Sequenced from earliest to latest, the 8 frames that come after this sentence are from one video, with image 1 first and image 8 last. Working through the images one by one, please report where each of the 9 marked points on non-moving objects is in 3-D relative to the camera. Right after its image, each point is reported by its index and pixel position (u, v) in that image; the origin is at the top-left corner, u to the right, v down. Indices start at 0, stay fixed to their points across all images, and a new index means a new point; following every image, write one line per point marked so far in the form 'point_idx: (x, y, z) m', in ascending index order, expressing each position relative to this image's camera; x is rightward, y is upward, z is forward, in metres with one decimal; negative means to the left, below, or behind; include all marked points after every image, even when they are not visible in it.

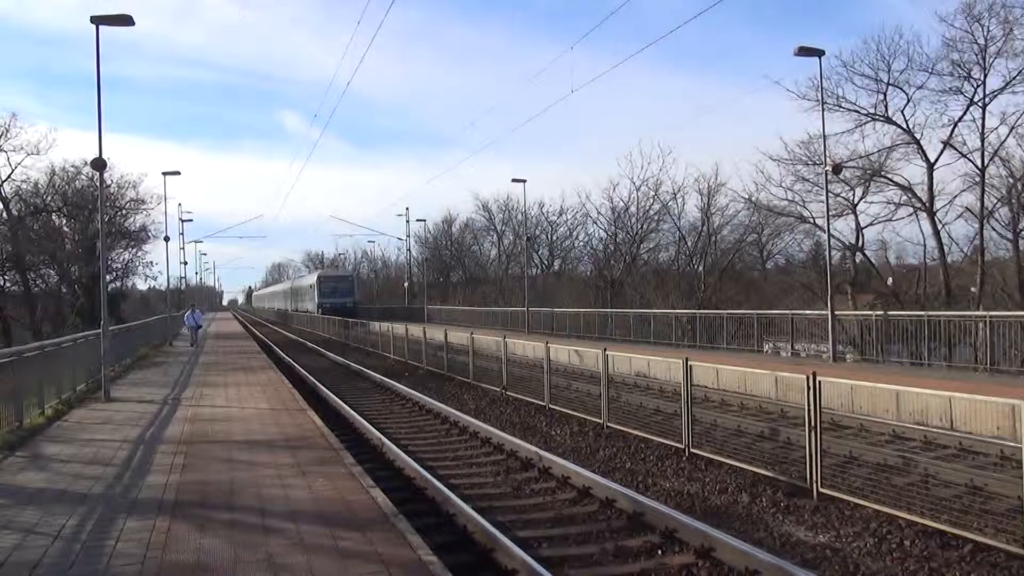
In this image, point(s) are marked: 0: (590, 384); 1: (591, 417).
0: (+1.2, -1.5, +17.7) m
1: (+1.2, -2.0, +17.4) m
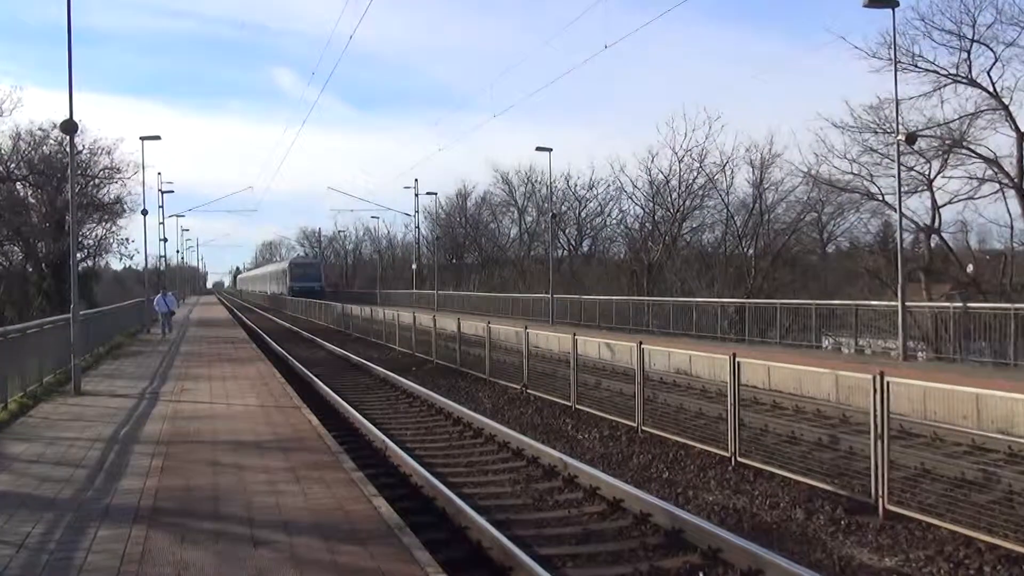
0: (+1.5, -1.3, +15.7) m
1: (+1.5, -1.8, +15.4) m
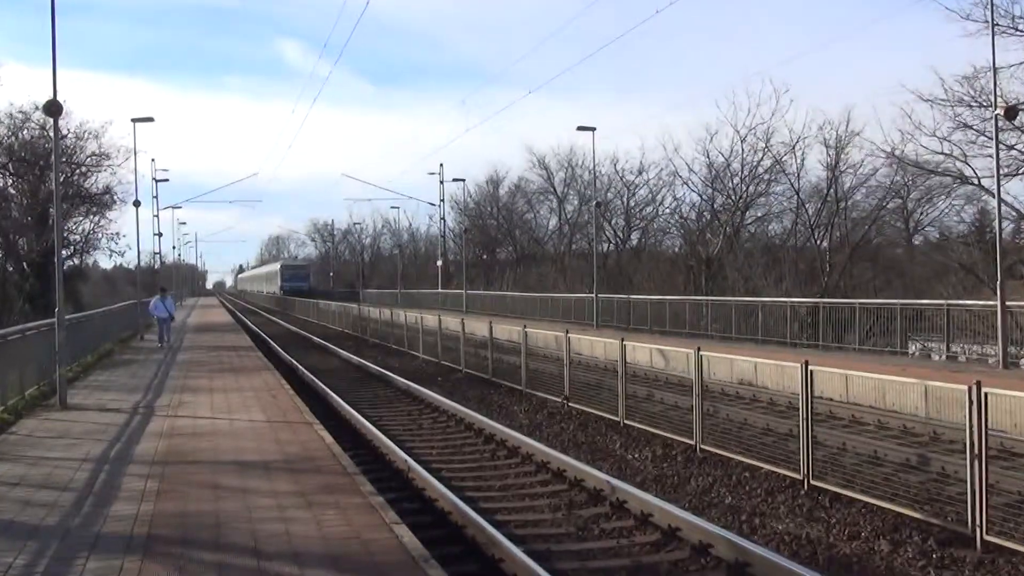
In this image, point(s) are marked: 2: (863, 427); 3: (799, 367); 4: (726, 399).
0: (+2.0, -1.3, +13.9) m
1: (+2.0, -1.8, +13.7) m
2: (+3.5, -1.4, +11.7) m
3: (+3.0, -0.8, +12.2) m
4: (+2.4, -1.3, +13.0) m
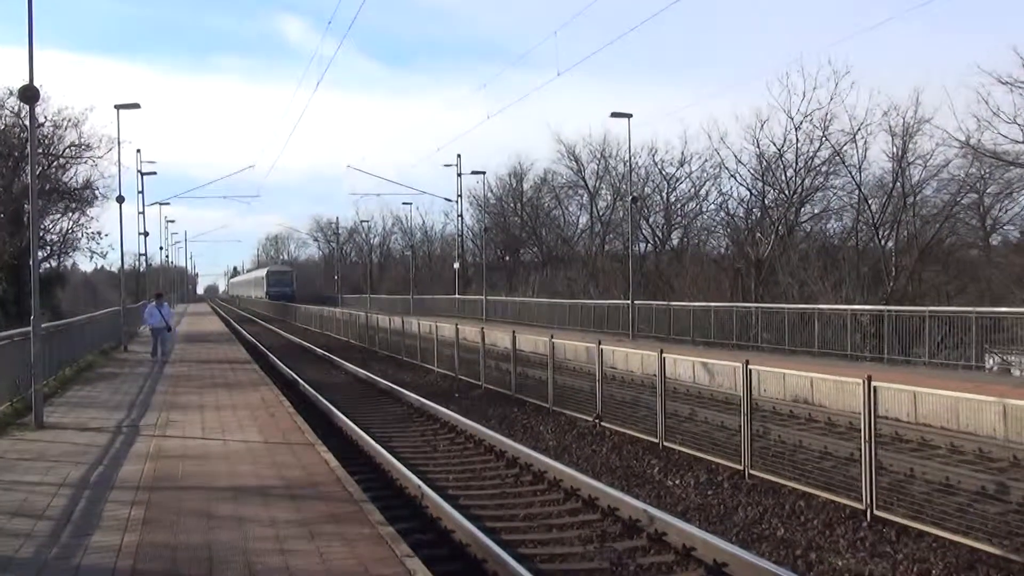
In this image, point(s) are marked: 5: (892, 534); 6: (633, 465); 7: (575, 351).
0: (+2.3, -1.4, +12.5) m
1: (+2.3, -1.9, +12.3) m
2: (+3.7, -1.4, +10.3) m
3: (+3.2, -0.9, +10.8) m
4: (+2.7, -1.3, +11.6) m
5: (+3.4, -2.2, +10.6) m
6: (+1.3, -2.0, +12.6) m
7: (+0.9, -0.9, +16.2) m
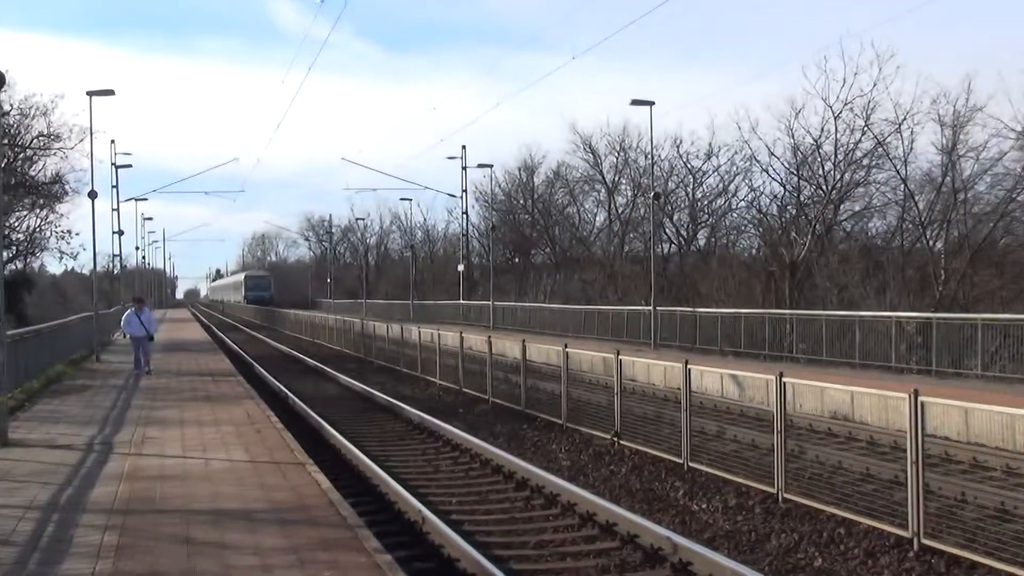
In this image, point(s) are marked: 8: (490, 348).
0: (+2.4, -1.4, +11.5) m
1: (+2.4, -1.9, +11.3) m
2: (+3.8, -1.5, +9.2) m
3: (+3.3, -0.9, +9.8) m
4: (+2.8, -1.4, +10.6) m
5: (+3.5, -2.3, +9.5) m
6: (+1.4, -2.0, +11.6) m
7: (+1.0, -0.9, +15.1) m
8: (-0.3, -1.0, +19.3) m
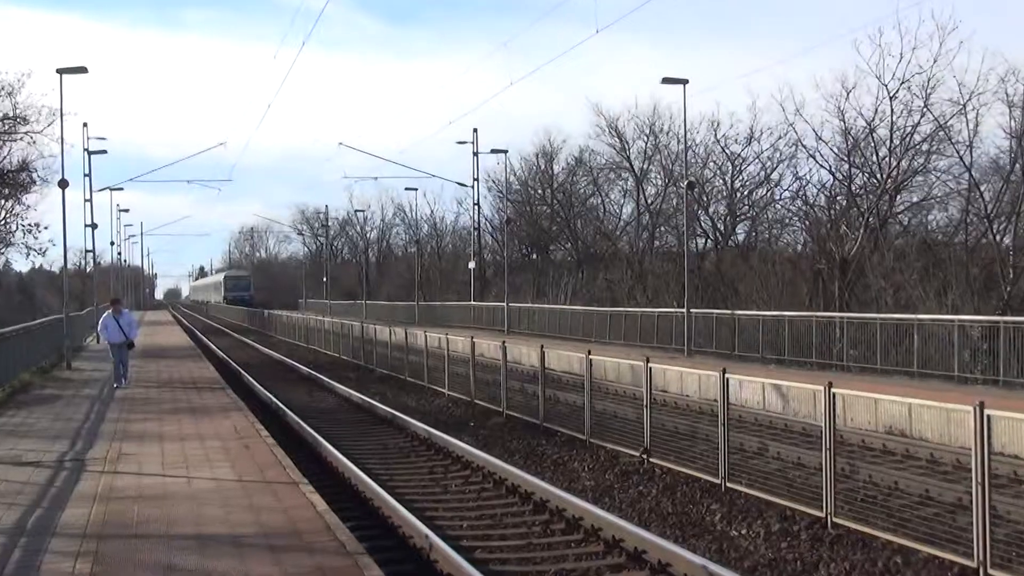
0: (+2.5, -1.4, +10.5) m
1: (+2.5, -1.9, +10.2) m
2: (+3.9, -1.5, +8.2) m
3: (+3.4, -0.9, +8.7) m
4: (+2.9, -1.4, +9.5) m
5: (+3.6, -2.3, +8.5) m
6: (+1.6, -2.0, +10.6) m
7: (+1.2, -0.9, +14.1) m
8: (0.0, -1.0, +18.2) m
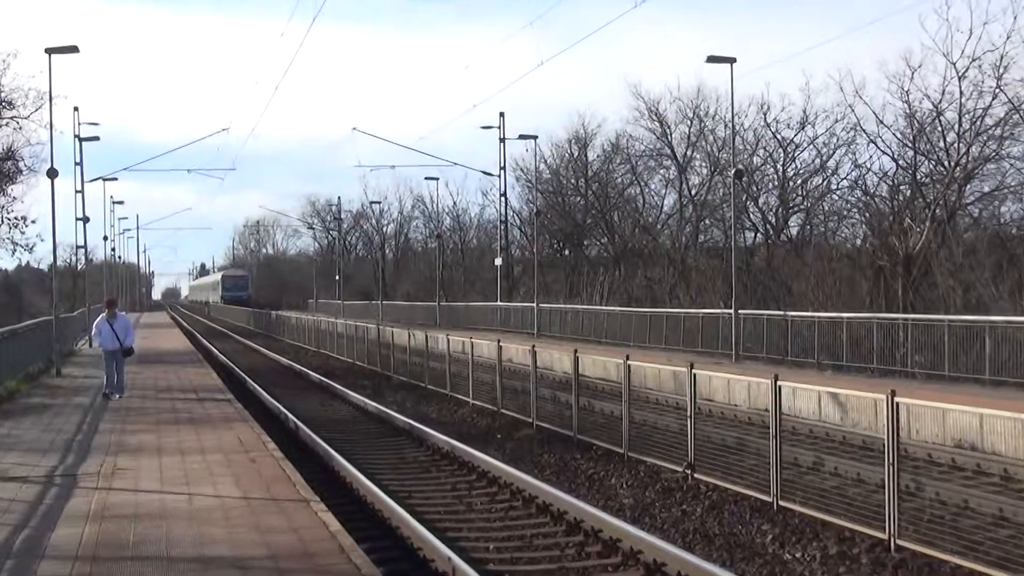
0: (+2.8, -1.4, +9.6) m
1: (+2.7, -1.9, +9.4) m
2: (+4.1, -1.5, +7.3) m
3: (+3.6, -0.9, +7.9) m
4: (+3.1, -1.4, +8.7) m
5: (+3.9, -2.2, +7.6) m
6: (+1.8, -2.0, +9.7) m
7: (+1.5, -0.9, +13.3) m
8: (+0.3, -1.0, +17.5) m
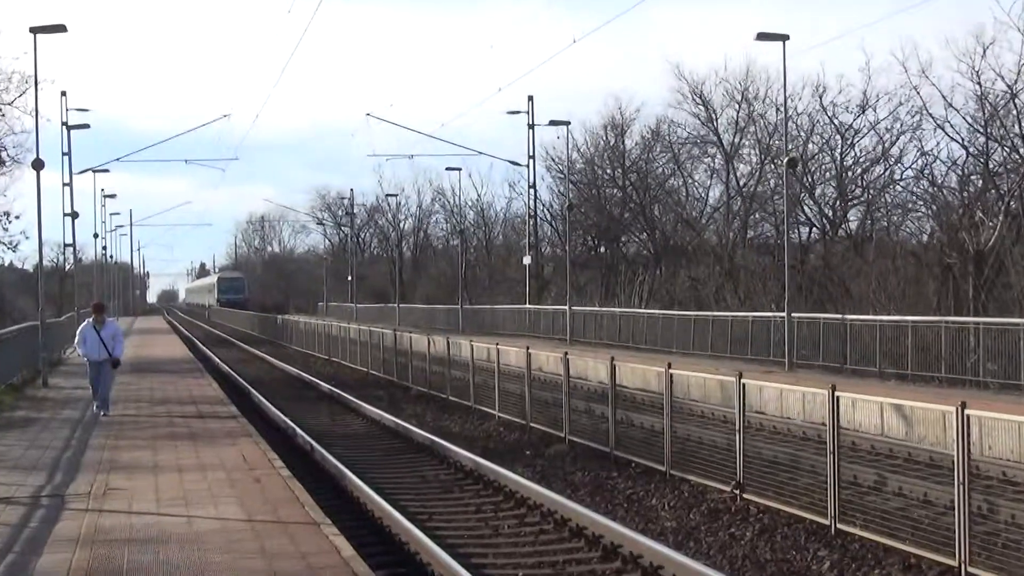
0: (+3.0, -1.4, +8.9) m
1: (+2.9, -1.9, +8.6) m
2: (+4.3, -1.5, +6.5) m
3: (+3.8, -0.9, +7.1) m
4: (+3.3, -1.4, +7.9) m
5: (+4.0, -2.2, +6.8) m
6: (+2.0, -2.0, +9.0) m
7: (+1.7, -1.0, +12.5) m
8: (+0.6, -1.0, +16.7) m
